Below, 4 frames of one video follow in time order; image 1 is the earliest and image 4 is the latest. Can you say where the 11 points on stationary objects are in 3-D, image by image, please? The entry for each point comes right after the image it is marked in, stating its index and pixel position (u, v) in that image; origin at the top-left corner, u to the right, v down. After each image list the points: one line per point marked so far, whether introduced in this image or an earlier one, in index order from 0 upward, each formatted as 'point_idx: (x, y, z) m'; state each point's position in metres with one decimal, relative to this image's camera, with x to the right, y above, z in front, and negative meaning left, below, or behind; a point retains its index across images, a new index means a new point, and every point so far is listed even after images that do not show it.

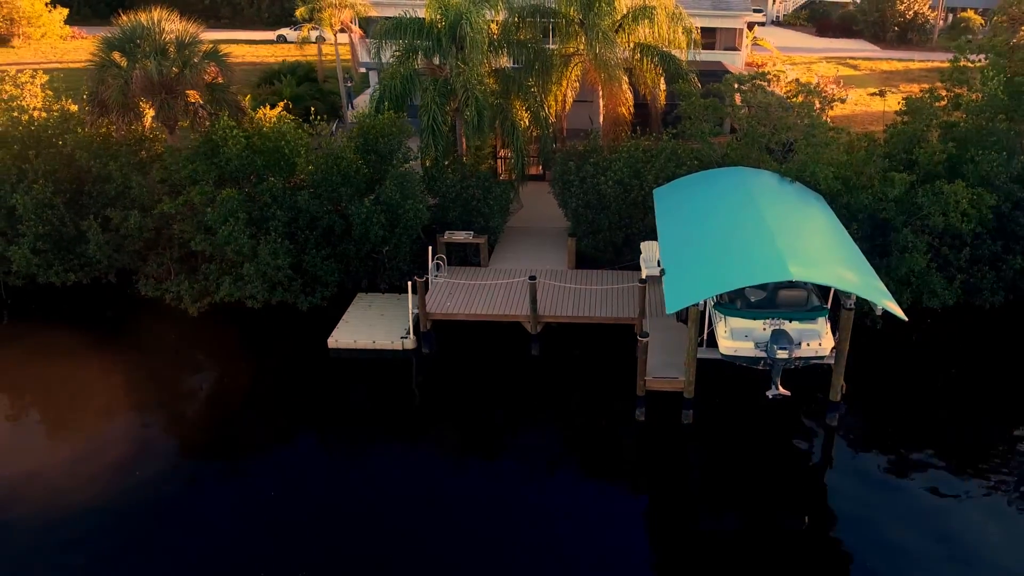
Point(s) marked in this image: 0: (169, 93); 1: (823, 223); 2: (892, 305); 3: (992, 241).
0: (-7.6, +4.5, +18.7) m
1: (+6.0, +1.1, +15.6) m
2: (+6.2, -0.3, +13.3) m
3: (+10.4, +1.0, +17.7) m
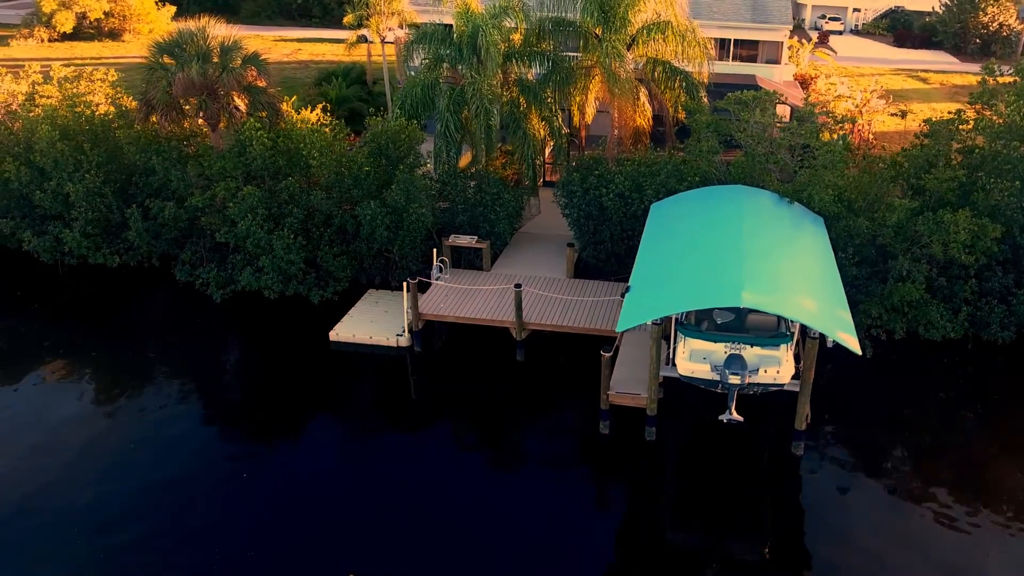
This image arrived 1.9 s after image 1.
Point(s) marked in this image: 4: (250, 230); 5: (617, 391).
0: (-7.4, +4.8, +20.1) m
1: (+5.5, +0.6, +15.3) m
2: (+5.3, -0.8, +13.0) m
3: (+10.1, +0.3, +16.8) m
4: (-6.0, +1.4, +19.0) m
5: (+2.0, -2.0, +15.6) m
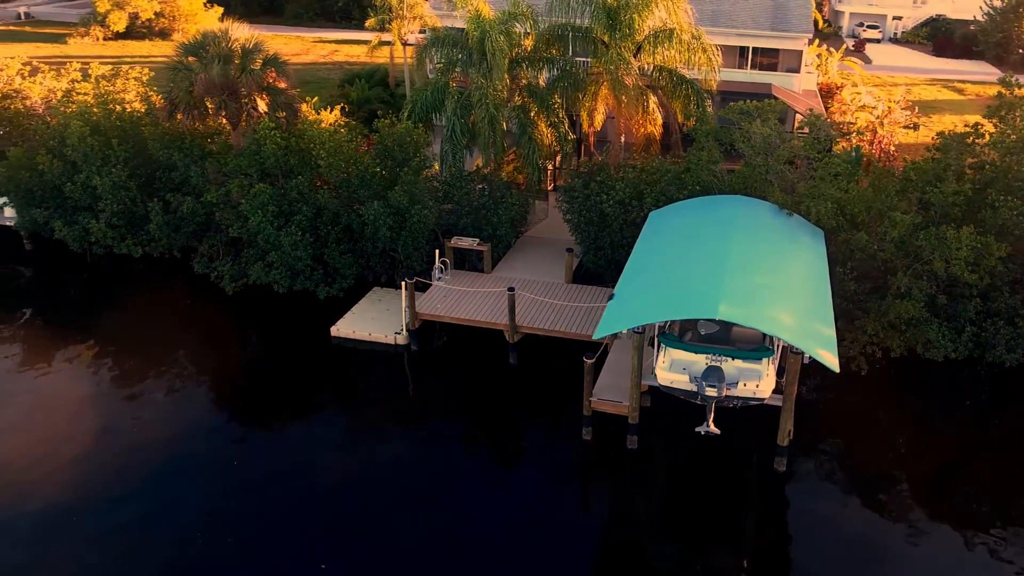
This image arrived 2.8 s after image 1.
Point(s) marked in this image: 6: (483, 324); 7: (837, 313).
0: (-7.2, +4.9, +20.7) m
1: (+5.3, +0.4, +15.1) m
2: (+4.9, -1.0, +12.8) m
3: (+9.9, -0.1, +16.3) m
4: (-6.0, +1.5, +19.5) m
5: (+1.7, -2.1, +15.6) m
6: (-0.7, -0.8, +17.9) m
7: (+6.7, -0.5, +16.8) m
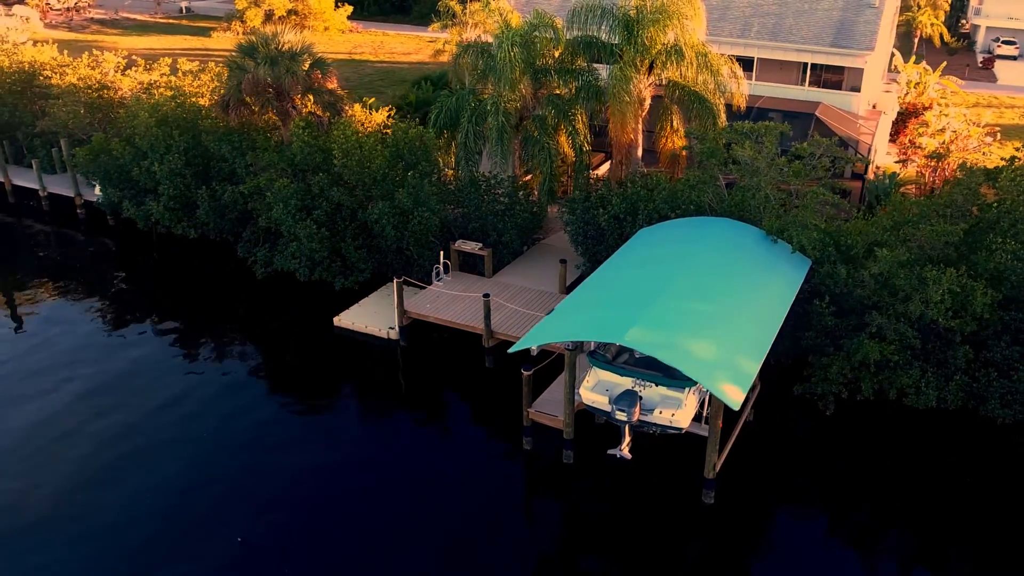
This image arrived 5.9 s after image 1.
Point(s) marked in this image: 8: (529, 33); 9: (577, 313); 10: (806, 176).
0: (-6.4, +5.4, +22.5) m
1: (+4.2, -0.2, +14.5) m
2: (+3.2, -1.5, +12.4) m
3: (+8.9, -1.0, +14.7) m
4: (-5.8, +1.9, +21.1) m
5: (+0.6, -2.3, +15.8) m
6: (-1.1, -0.8, +18.4) m
7: (+5.8, -1.2, +15.8) m
8: (+0.3, +6.2, +20.0) m
9: (+1.3, -0.4, +14.3) m
10: (+6.0, +2.3, +16.6) m
